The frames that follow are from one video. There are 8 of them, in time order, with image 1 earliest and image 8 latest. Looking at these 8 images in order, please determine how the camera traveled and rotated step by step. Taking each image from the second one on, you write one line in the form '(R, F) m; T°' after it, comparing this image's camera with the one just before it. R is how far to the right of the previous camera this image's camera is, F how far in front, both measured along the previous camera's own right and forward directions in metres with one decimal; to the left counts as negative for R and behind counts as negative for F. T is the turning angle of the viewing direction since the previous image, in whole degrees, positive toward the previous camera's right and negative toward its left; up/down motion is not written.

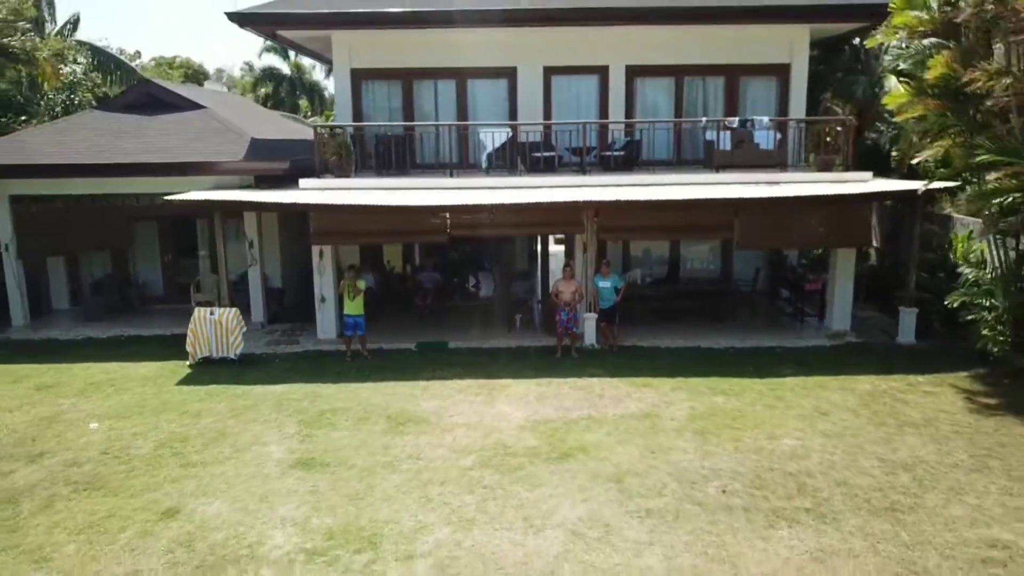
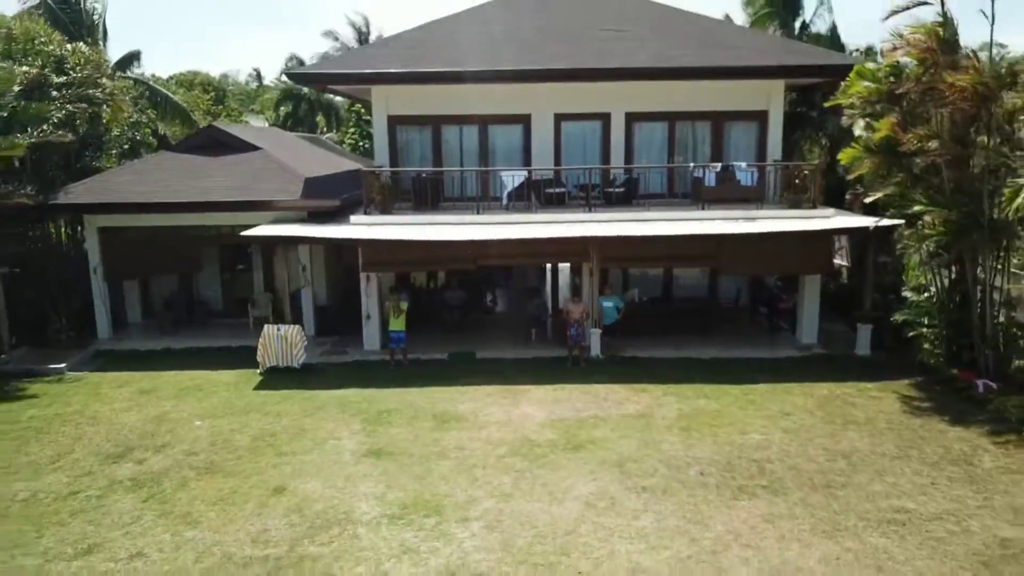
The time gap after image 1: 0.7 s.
(-0.2, -1.9) m; 0°
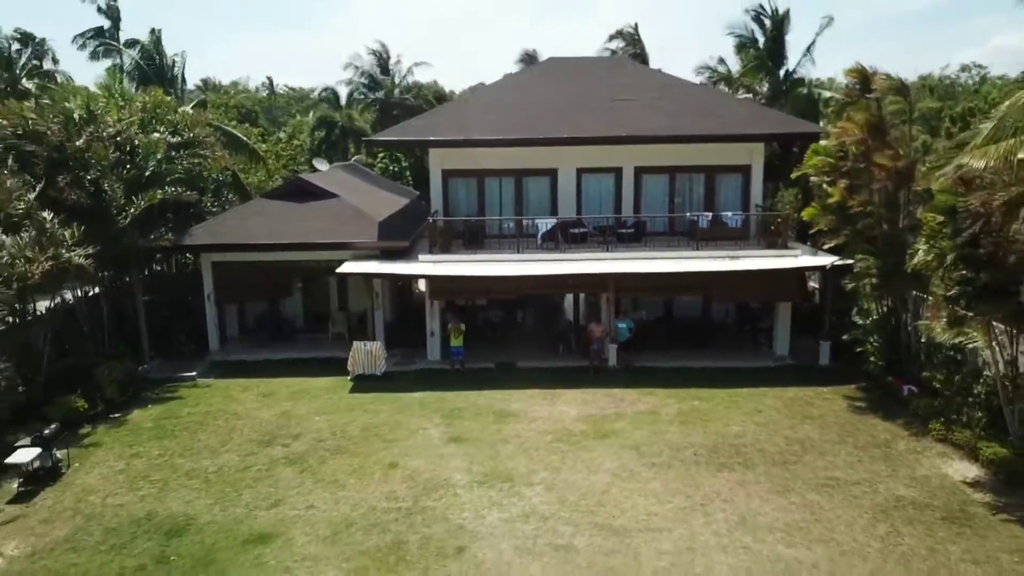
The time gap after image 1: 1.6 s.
(-0.5, -3.2) m; 0°
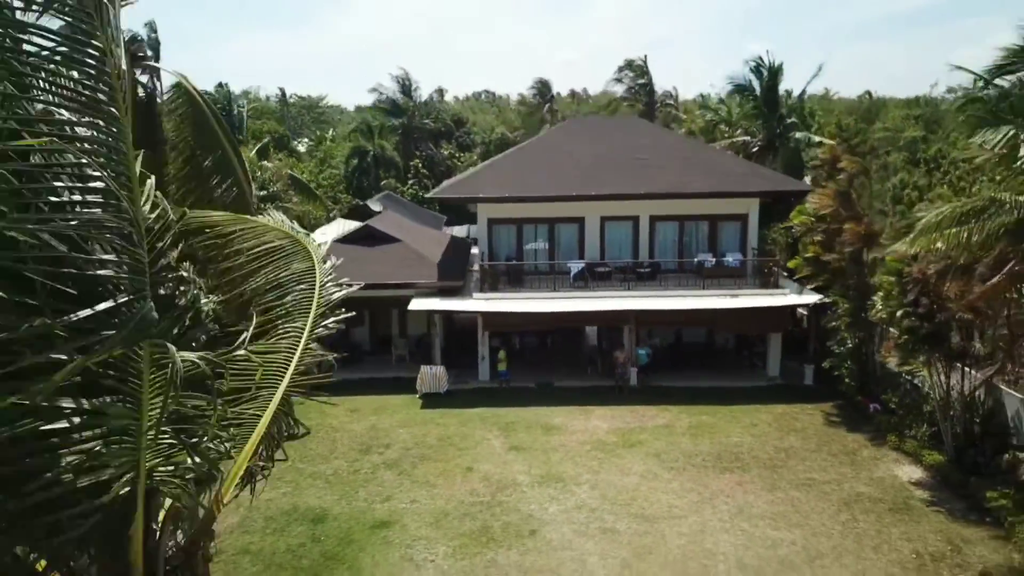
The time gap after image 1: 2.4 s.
(-0.6, -3.1) m; 0°
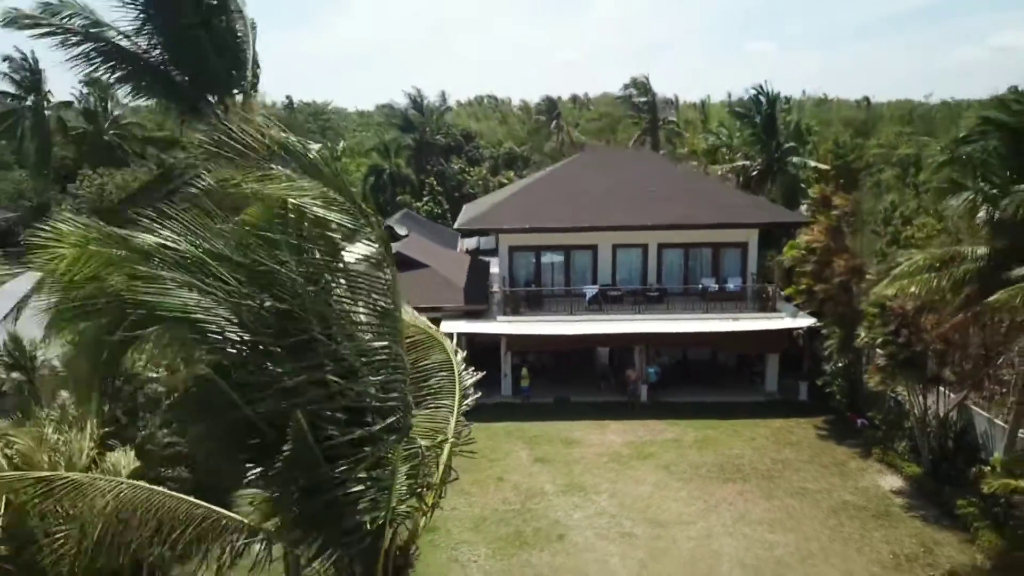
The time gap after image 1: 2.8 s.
(-0.4, -1.8) m; 0°
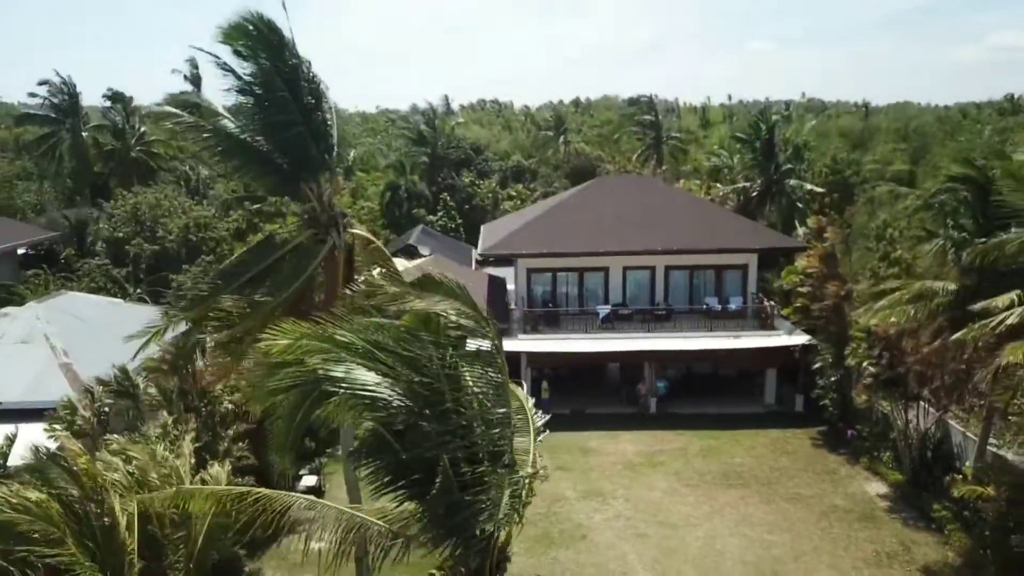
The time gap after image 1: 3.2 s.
(-0.4, -1.8) m; 0°
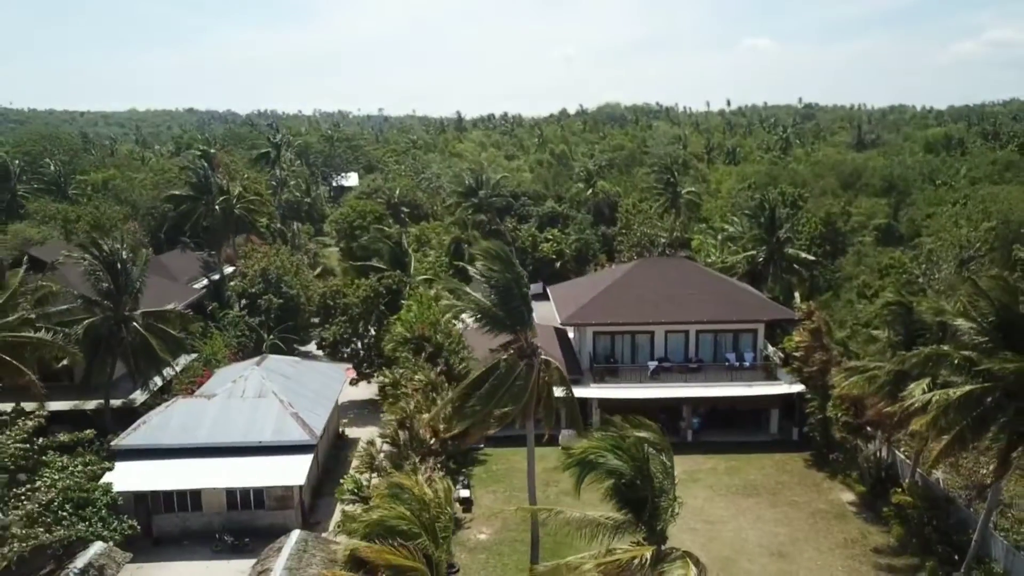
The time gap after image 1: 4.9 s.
(-2.0, -8.2) m; 0°
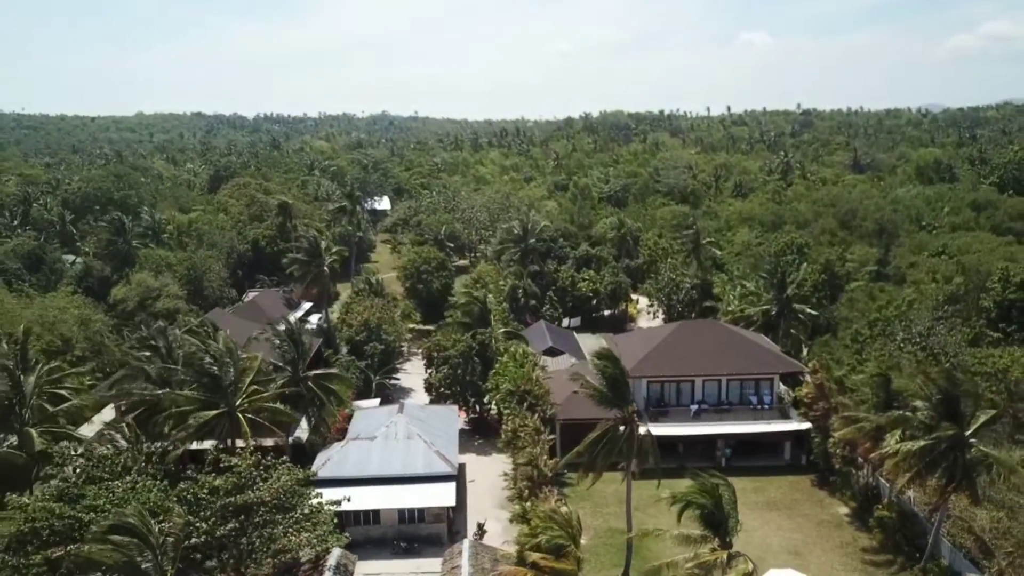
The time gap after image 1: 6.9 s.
(-2.7, -9.3) m; 0°
